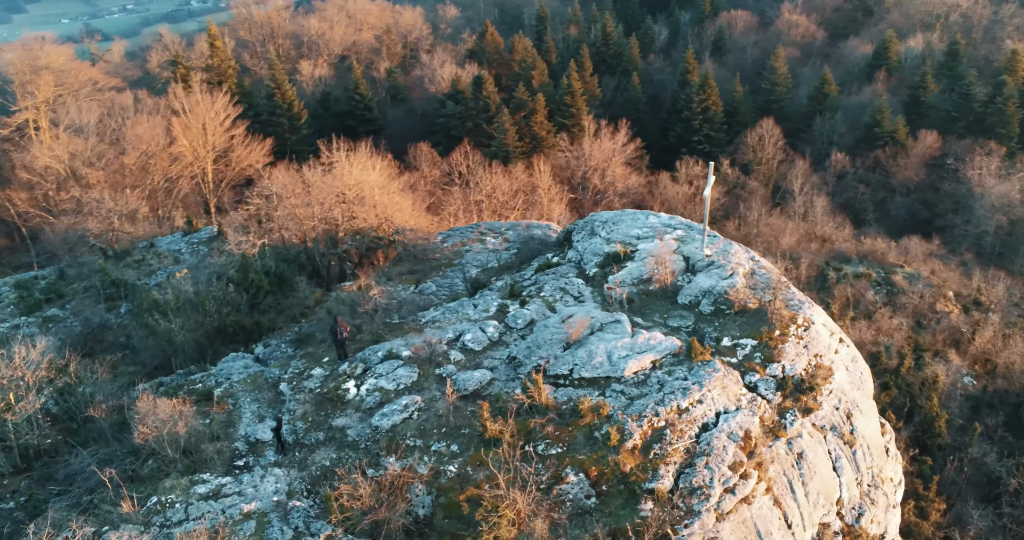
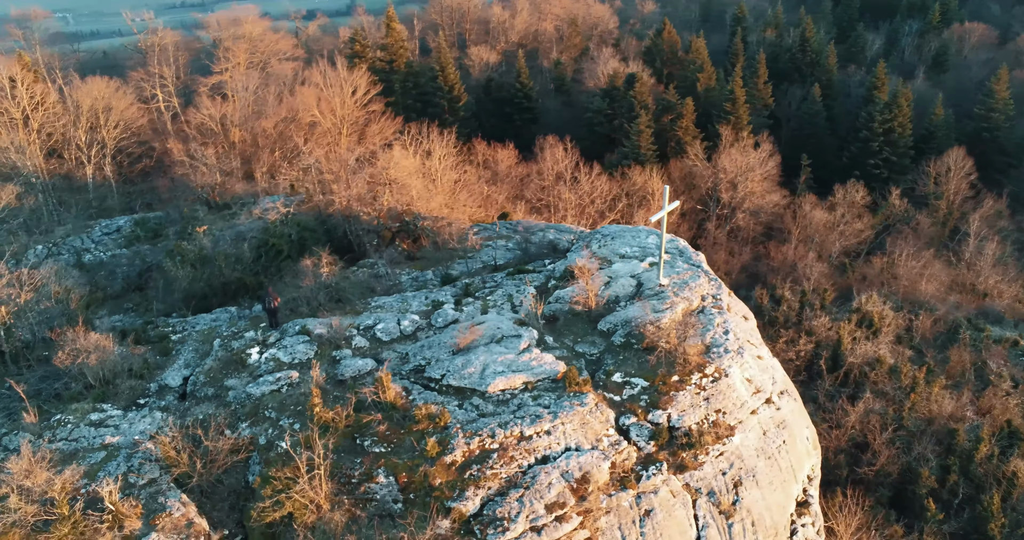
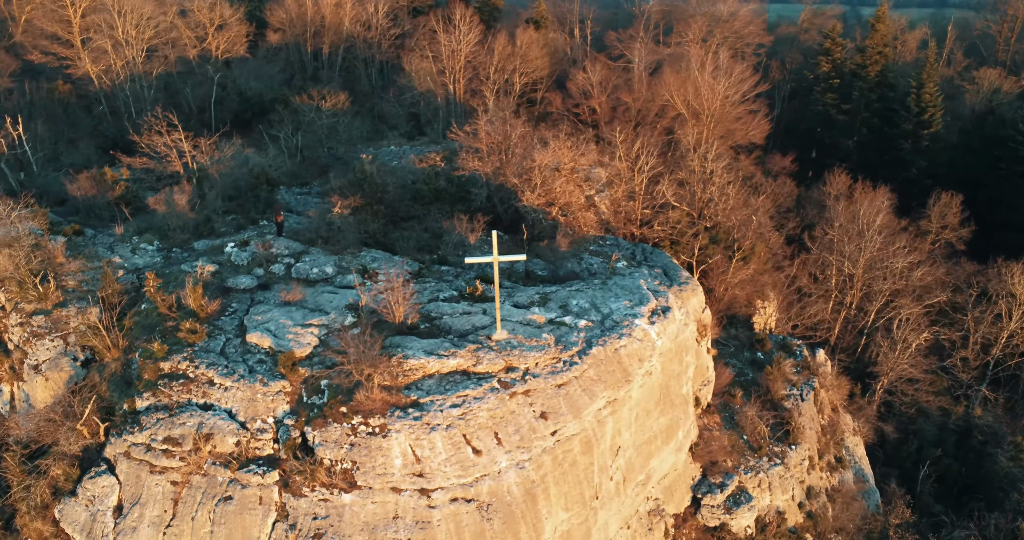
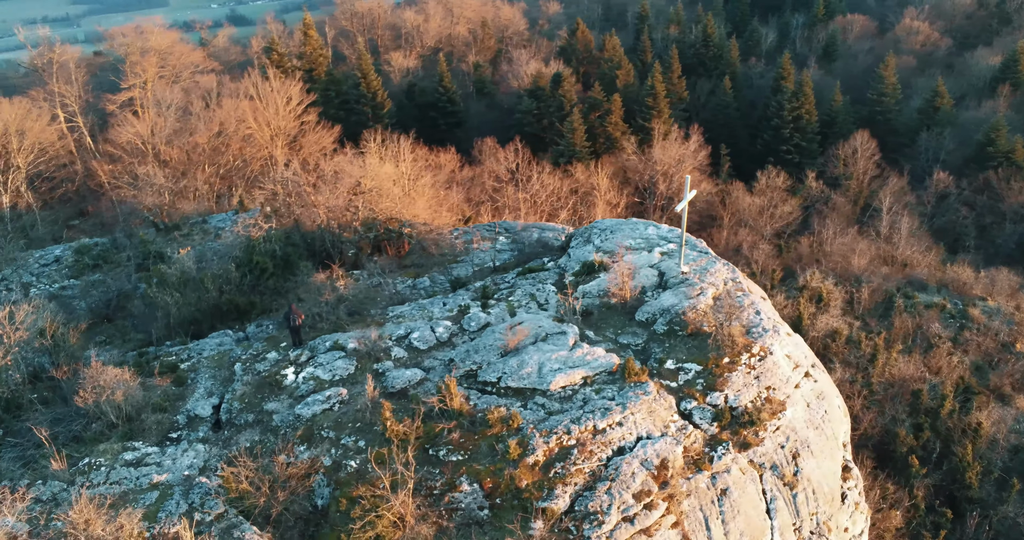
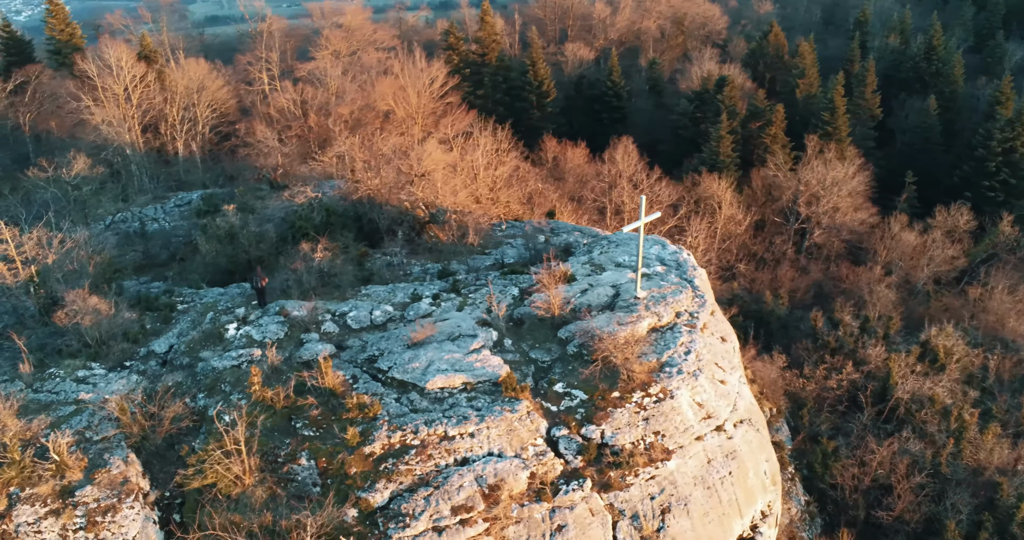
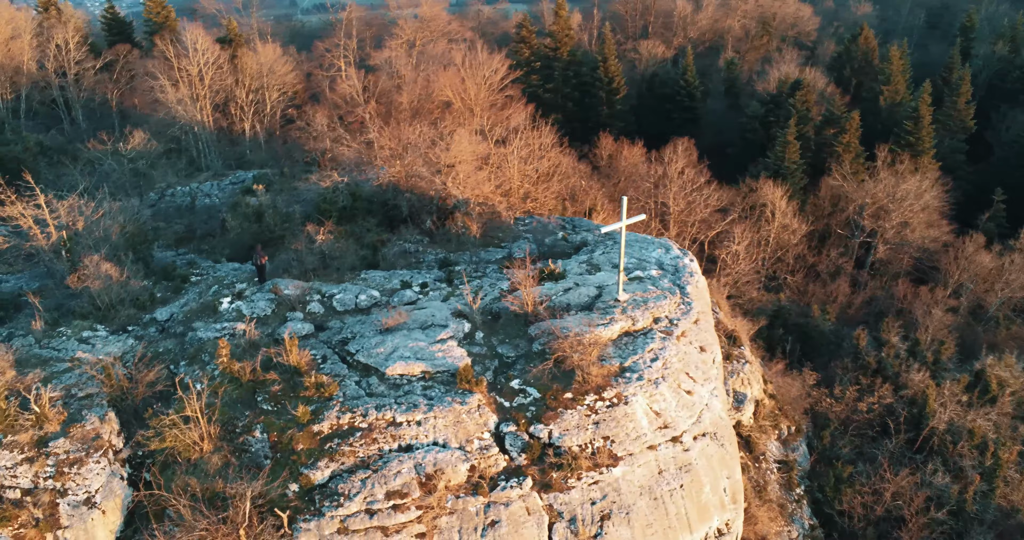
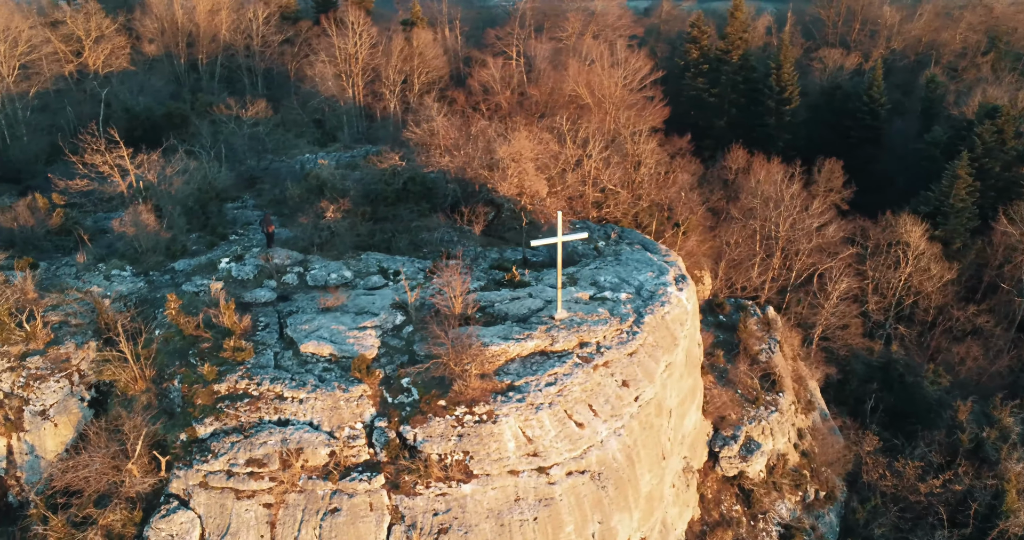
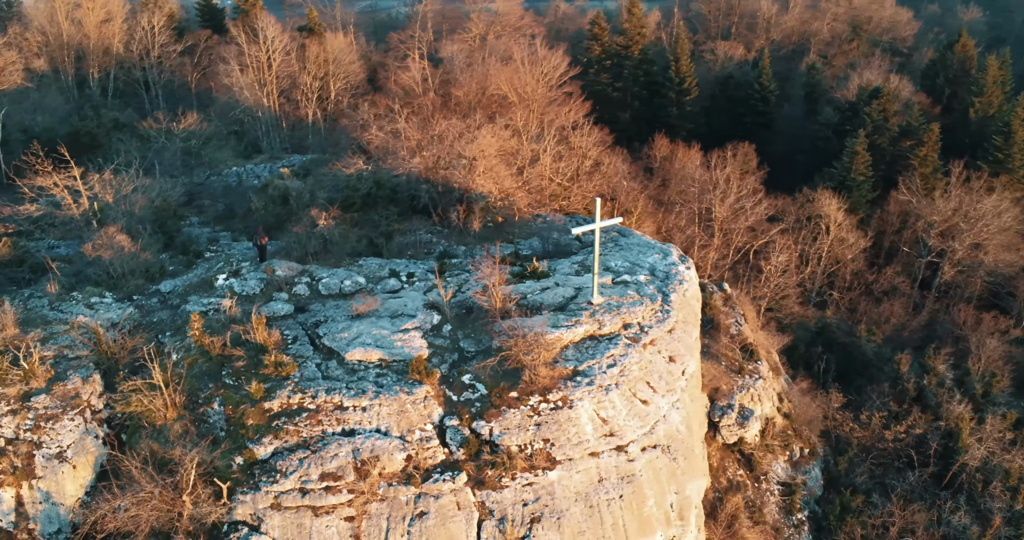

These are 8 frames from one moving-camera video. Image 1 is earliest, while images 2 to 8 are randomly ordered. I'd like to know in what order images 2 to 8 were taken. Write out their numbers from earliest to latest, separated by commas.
4, 2, 5, 6, 8, 7, 3
